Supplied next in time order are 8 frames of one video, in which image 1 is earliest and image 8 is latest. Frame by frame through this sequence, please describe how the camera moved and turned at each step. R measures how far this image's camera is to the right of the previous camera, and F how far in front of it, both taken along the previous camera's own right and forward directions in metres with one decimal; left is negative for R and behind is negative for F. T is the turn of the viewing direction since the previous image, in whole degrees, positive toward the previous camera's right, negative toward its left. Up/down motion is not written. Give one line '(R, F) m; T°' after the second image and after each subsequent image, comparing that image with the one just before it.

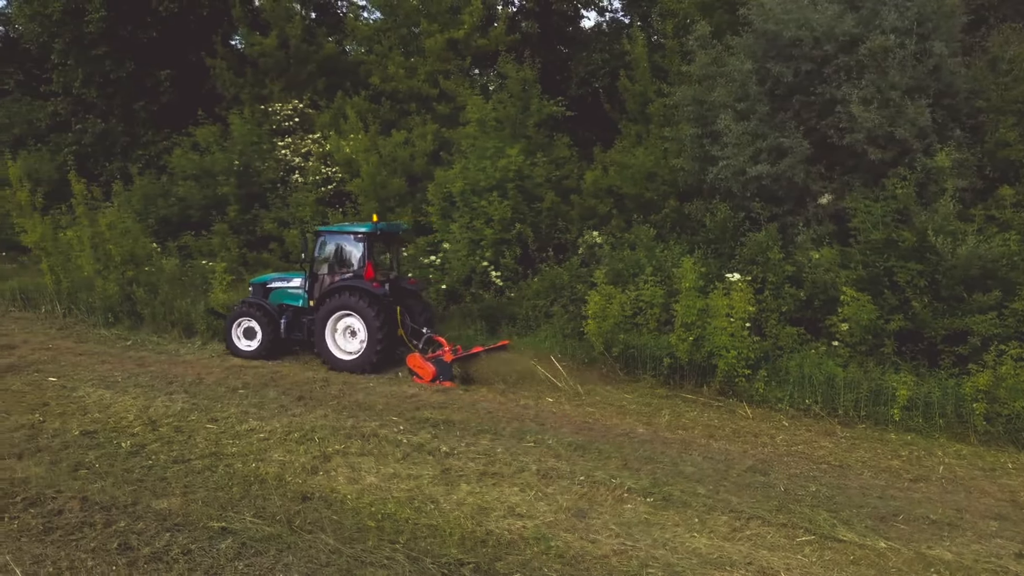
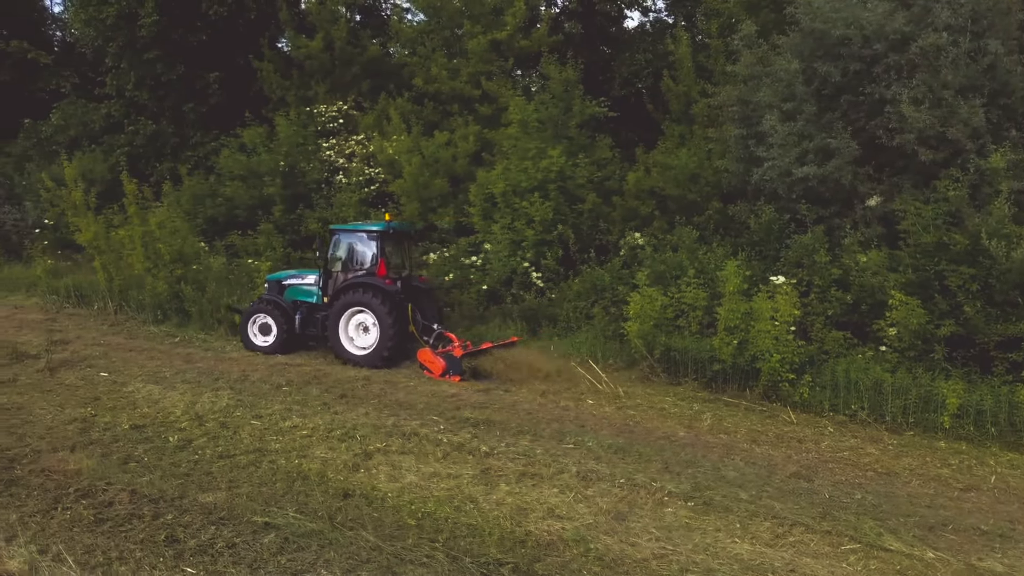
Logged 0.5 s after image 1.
(0.0, 0.0) m; -3°
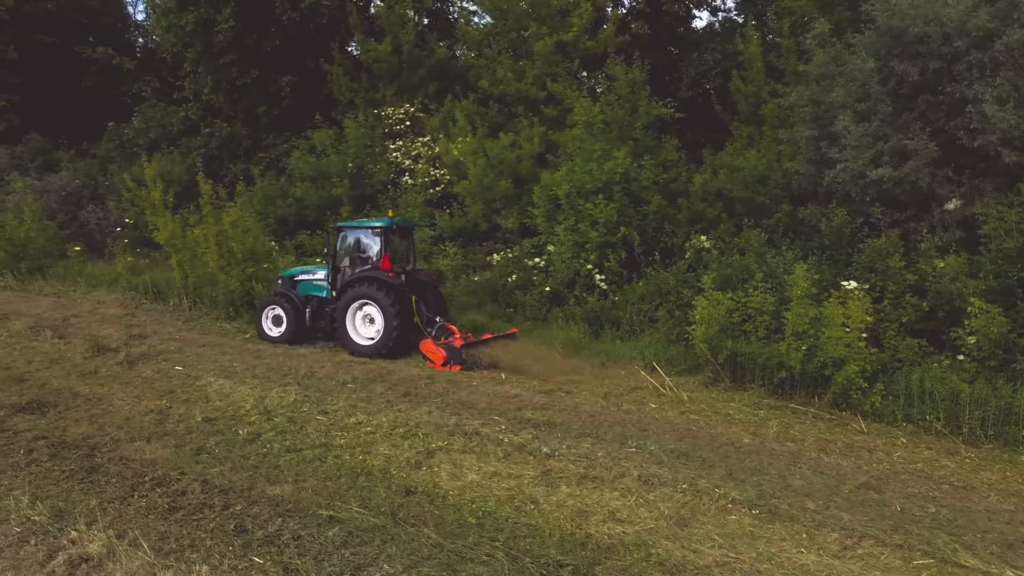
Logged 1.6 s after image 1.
(0.0, 0.0) m; -4°
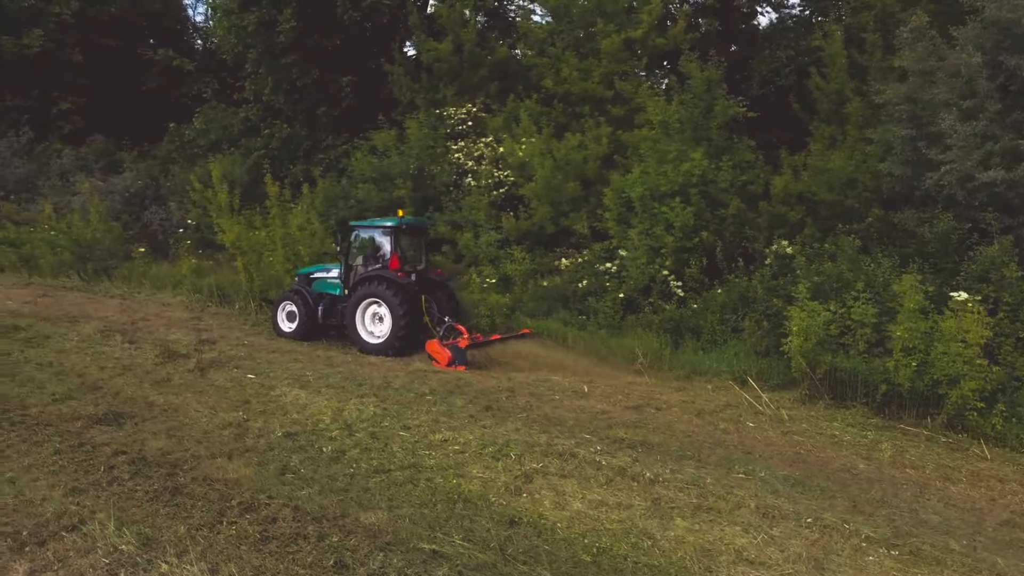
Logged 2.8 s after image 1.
(-0.4, +0.4) m; -3°
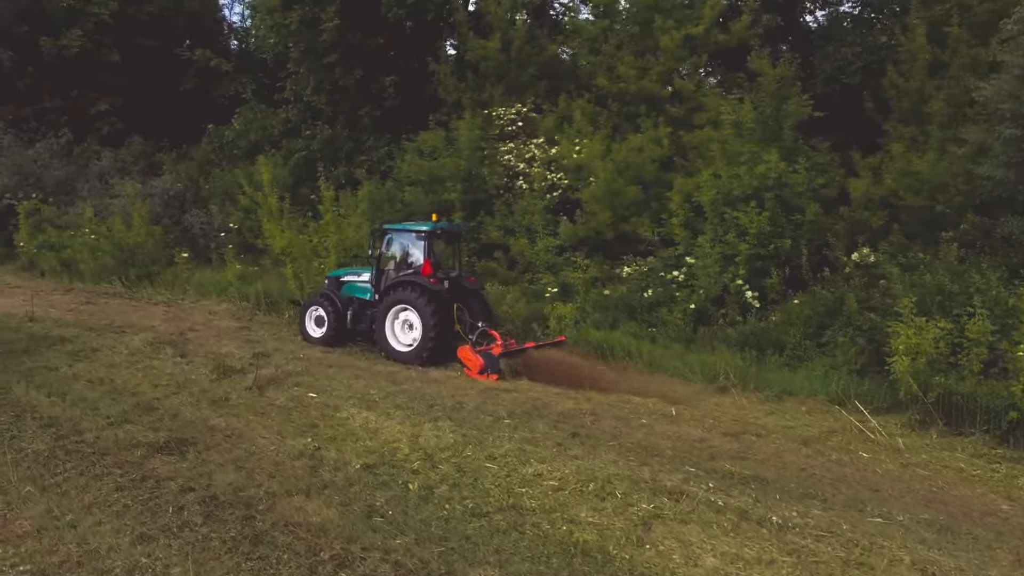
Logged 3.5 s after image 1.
(-0.5, +0.5) m; -2°
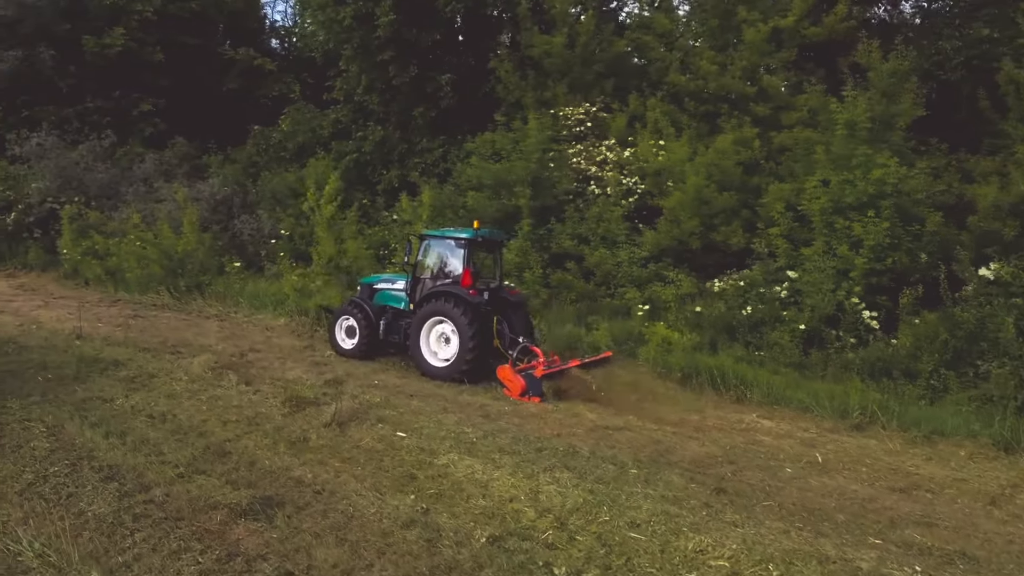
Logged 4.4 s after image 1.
(-0.7, +0.9) m; -2°
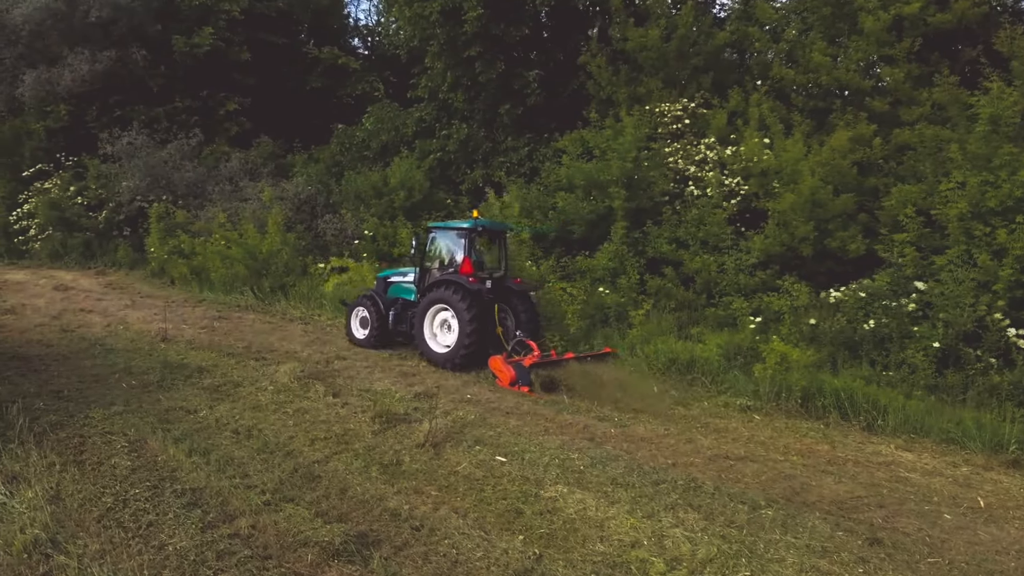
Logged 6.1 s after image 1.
(-0.3, +0.6) m; -5°
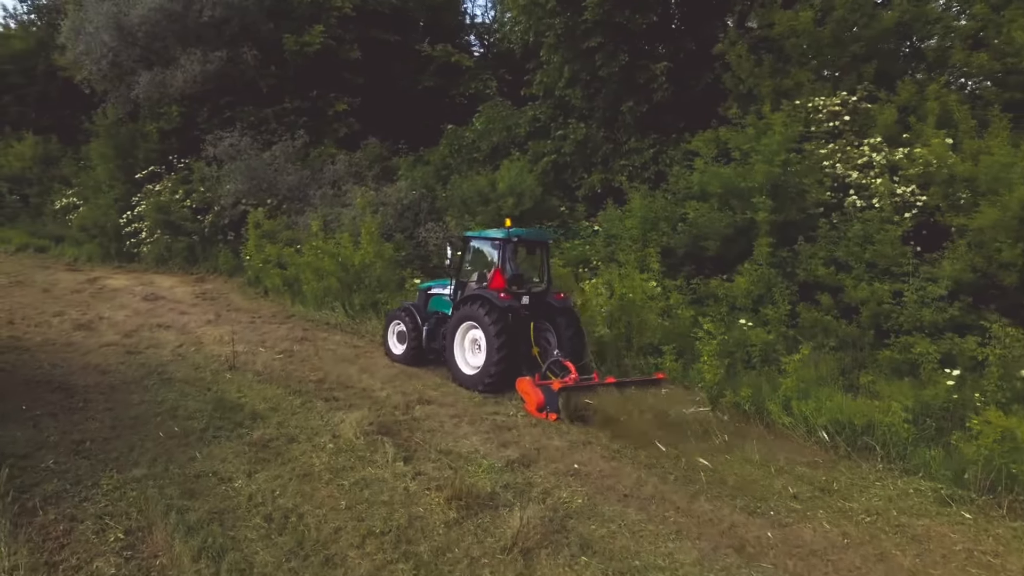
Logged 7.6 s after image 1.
(0.0, +1.5) m; -8°
